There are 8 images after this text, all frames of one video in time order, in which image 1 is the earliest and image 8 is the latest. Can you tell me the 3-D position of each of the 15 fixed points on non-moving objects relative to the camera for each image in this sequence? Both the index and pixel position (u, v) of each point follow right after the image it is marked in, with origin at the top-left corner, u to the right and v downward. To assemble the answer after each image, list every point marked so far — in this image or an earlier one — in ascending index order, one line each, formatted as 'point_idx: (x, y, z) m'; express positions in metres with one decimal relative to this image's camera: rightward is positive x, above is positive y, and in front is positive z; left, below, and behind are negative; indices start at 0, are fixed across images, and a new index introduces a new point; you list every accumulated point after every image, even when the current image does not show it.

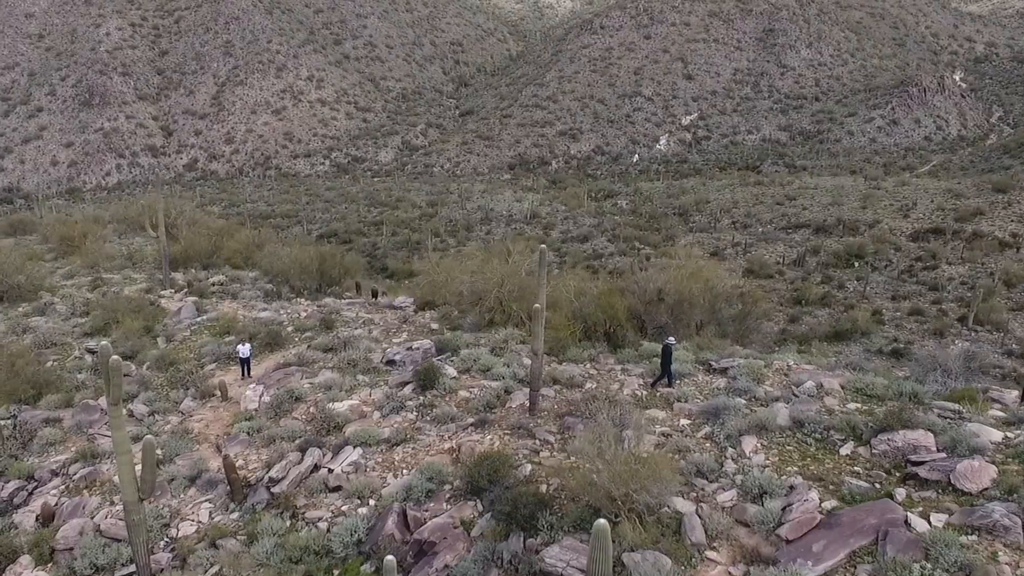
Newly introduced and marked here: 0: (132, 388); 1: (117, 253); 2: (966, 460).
0: (-3.4, -0.9, +8.6) m
1: (-6.7, +0.6, +16.7) m
2: (+2.4, -0.9, +5.2) m
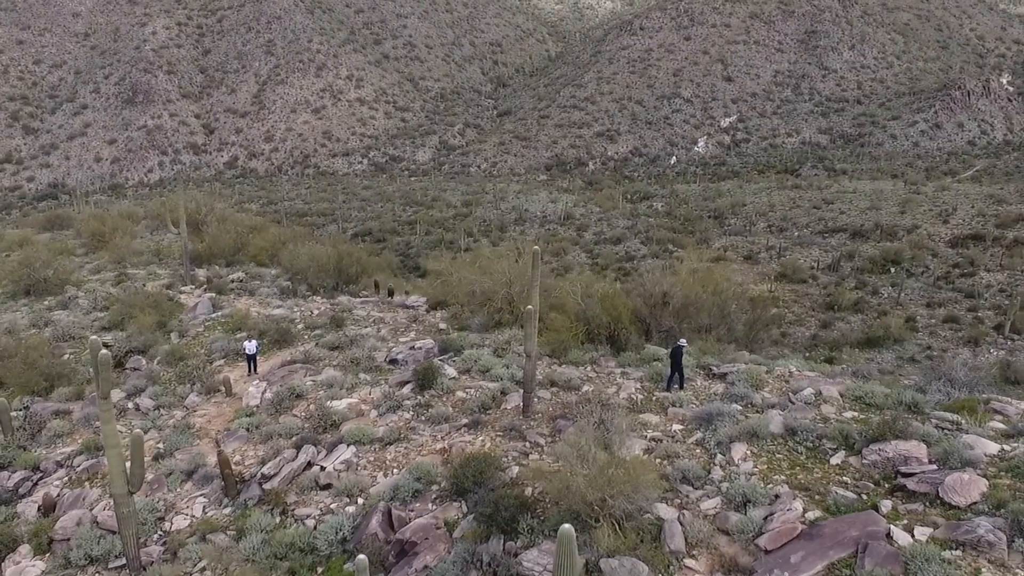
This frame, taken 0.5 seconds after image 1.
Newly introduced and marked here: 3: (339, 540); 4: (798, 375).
0: (-3.3, -0.9, +8.7) m
1: (-6.3, +0.7, +16.9) m
2: (+2.3, -1.0, +5.1) m
3: (-1.0, -1.5, +5.8) m
4: (+2.1, -0.6, +7.2) m
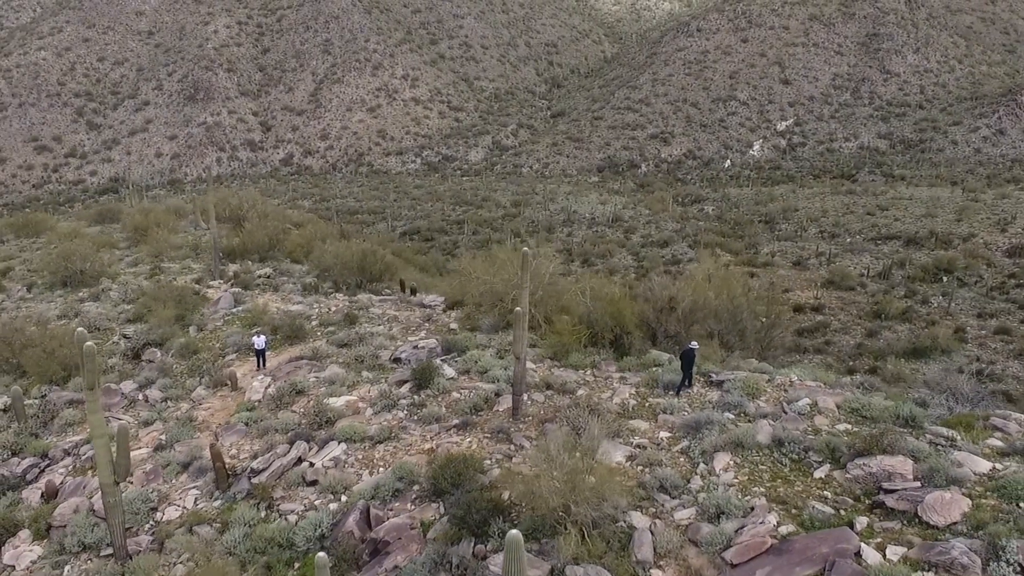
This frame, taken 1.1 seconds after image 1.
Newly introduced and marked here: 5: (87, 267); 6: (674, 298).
0: (-3.3, -0.8, +8.9) m
1: (-5.8, +0.8, +17.2) m
2: (+2.1, -1.0, +4.9) m
3: (-1.2, -1.5, +5.8) m
4: (+2.0, -0.7, +7.0) m
5: (-6.1, +0.3, +14.0) m
6: (+1.4, -0.1, +9.1) m
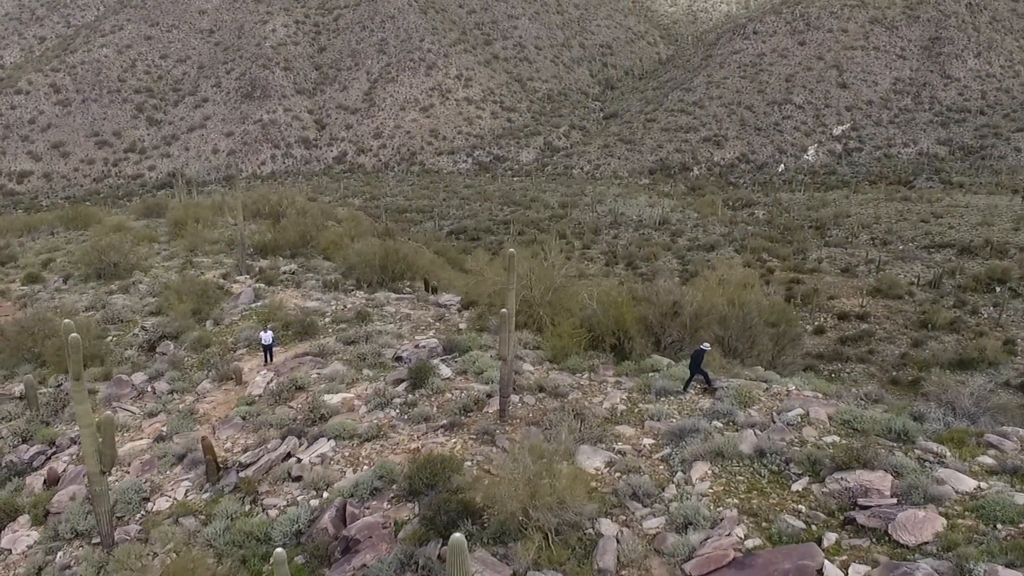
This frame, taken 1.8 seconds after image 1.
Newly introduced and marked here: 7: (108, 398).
0: (-3.2, -0.7, +9.0) m
1: (-5.2, +0.9, +17.5) m
2: (+2.0, -1.1, +4.8) m
3: (-1.3, -1.5, +5.9) m
4: (+2.0, -0.7, +6.8) m
5: (-5.7, +0.4, +14.3) m
6: (+1.4, -0.1, +9.0) m
7: (-3.5, -1.0, +8.5) m
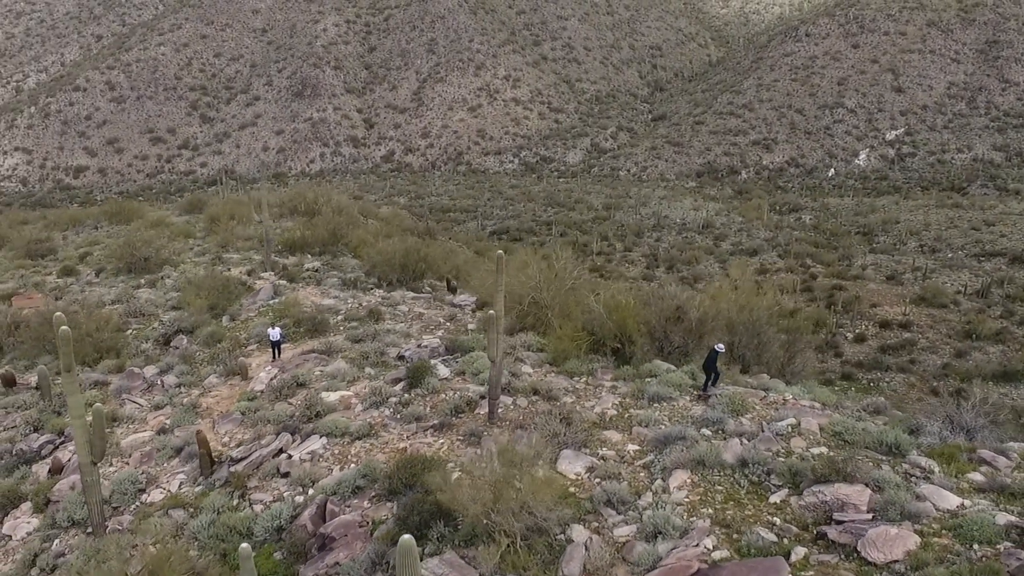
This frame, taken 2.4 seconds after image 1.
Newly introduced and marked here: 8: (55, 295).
0: (-3.2, -0.7, +9.1) m
1: (-4.7, +1.0, +17.7) m
2: (+1.8, -1.1, +4.6) m
3: (-1.4, -1.5, +5.9) m
4: (+1.9, -0.8, +6.7) m
5: (-5.4, +0.5, +14.6) m
6: (+1.5, -0.2, +8.9) m
7: (-3.5, -0.9, +8.6) m
8: (-6.0, -0.1, +12.9) m
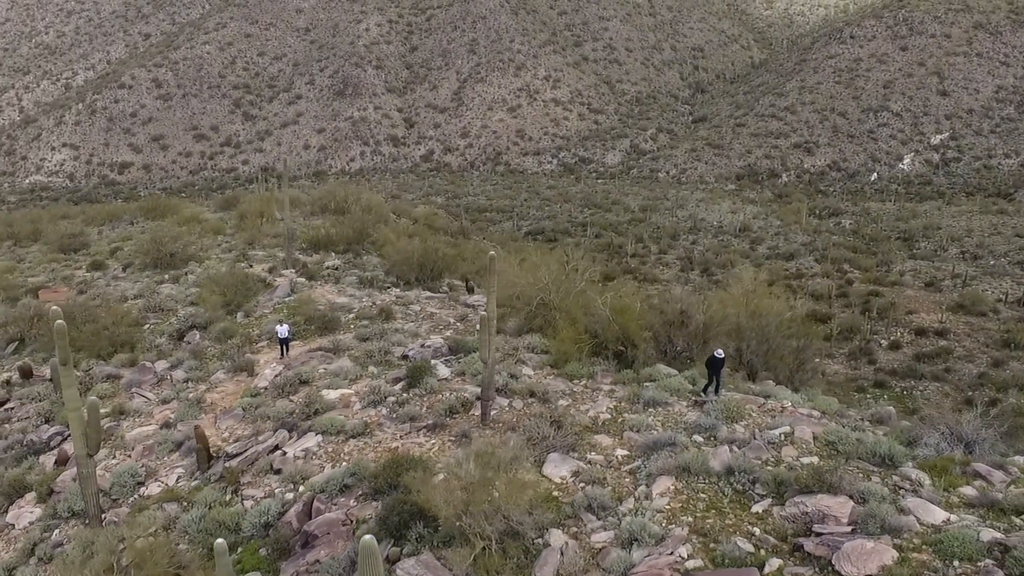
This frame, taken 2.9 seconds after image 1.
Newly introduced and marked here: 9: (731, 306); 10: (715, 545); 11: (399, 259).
0: (-3.1, -0.6, +9.2) m
1: (-4.2, +1.1, +17.9) m
2: (+1.6, -1.2, +4.5) m
3: (-1.5, -1.4, +5.9) m
4: (+1.9, -0.8, +6.6) m
5: (-5.1, +0.6, +14.8) m
6: (+1.5, -0.2, +8.8) m
7: (-3.4, -0.9, +8.8) m
8: (-5.8, 0.0, +13.1) m
9: (+2.1, -0.2, +9.4) m
10: (+1.0, -1.3, +4.8) m
11: (-1.5, +0.4, +13.1) m
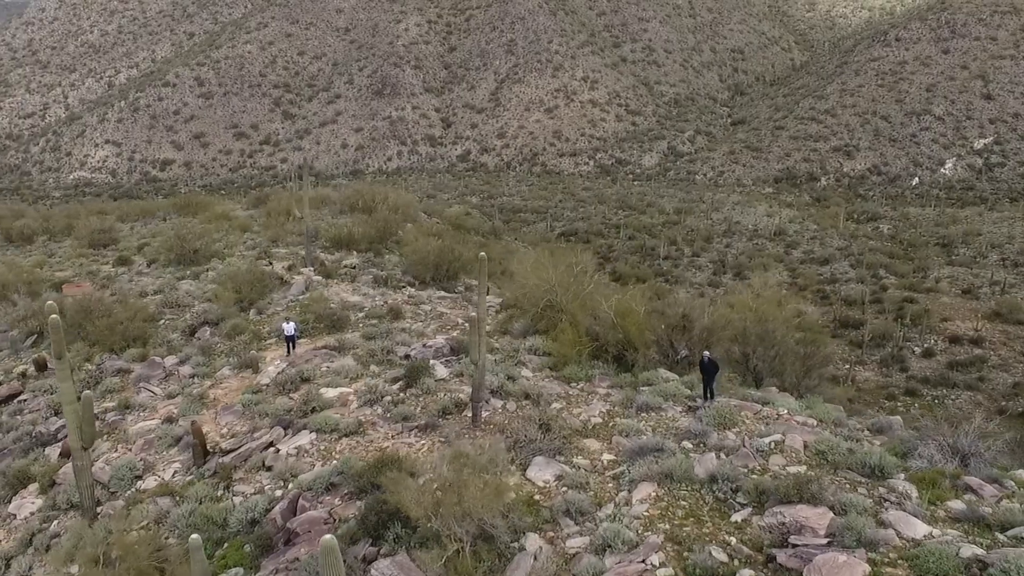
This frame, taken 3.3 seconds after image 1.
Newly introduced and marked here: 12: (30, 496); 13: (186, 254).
0: (-3.1, -0.6, +9.3) m
1: (-3.8, +1.1, +18.0) m
2: (+1.5, -1.2, +4.4) m
3: (-1.6, -1.4, +6.0) m
4: (+1.8, -0.9, +6.5) m
5: (-4.8, +0.6, +15.0) m
6: (+1.6, -0.2, +8.7) m
7: (-3.4, -0.8, +8.9) m
8: (-5.6, +0.1, +13.3) m
9: (+2.2, -0.2, +9.3) m
10: (+0.9, -1.3, +4.7) m
11: (-1.3, +0.4, +13.1) m
12: (-3.6, -1.6, +7.3) m
13: (-4.9, +0.5, +14.8) m
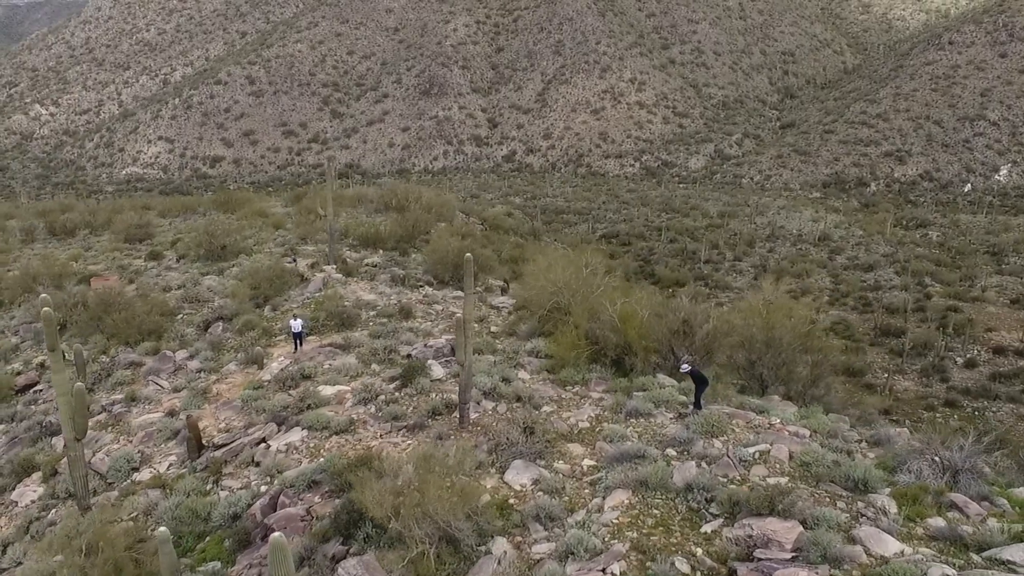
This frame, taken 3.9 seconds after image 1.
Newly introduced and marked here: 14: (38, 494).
0: (-3.0, -0.6, +9.5) m
1: (-3.2, +1.1, +18.2) m
2: (+1.3, -1.2, +4.3) m
3: (-1.7, -1.4, +6.0) m
4: (+1.7, -0.9, +6.3) m
5: (-4.4, +0.7, +15.2) m
6: (+1.6, -0.3, +8.6) m
7: (-3.4, -0.8, +9.0) m
8: (-5.3, +0.2, +13.5) m
9: (+2.2, -0.3, +9.2) m
10: (+0.7, -1.3, +4.6) m
11: (-1.0, +0.4, +13.1) m
12: (-3.7, -1.5, +7.4) m
13: (-4.6, +0.6, +15.0) m
14: (-3.5, -1.5, +7.2) m
